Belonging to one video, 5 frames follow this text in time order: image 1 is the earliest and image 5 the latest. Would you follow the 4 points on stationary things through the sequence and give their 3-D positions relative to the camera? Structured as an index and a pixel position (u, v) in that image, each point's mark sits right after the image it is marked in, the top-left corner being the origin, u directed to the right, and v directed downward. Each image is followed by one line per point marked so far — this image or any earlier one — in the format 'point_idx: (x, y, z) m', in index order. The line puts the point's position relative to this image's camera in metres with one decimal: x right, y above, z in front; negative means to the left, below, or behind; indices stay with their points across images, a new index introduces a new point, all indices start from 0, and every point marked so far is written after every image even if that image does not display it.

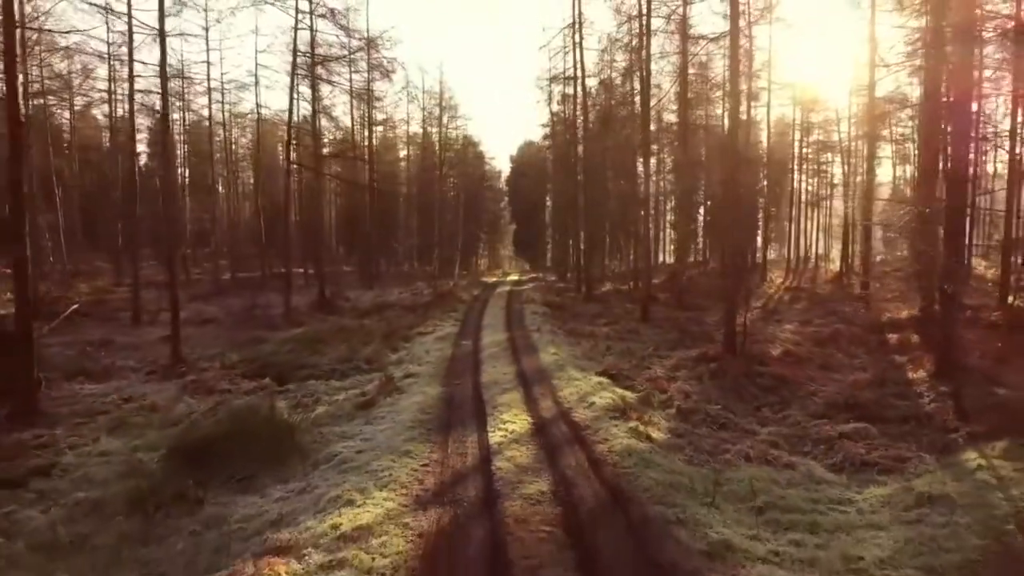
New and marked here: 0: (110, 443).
0: (-5.4, -2.1, +9.3) m
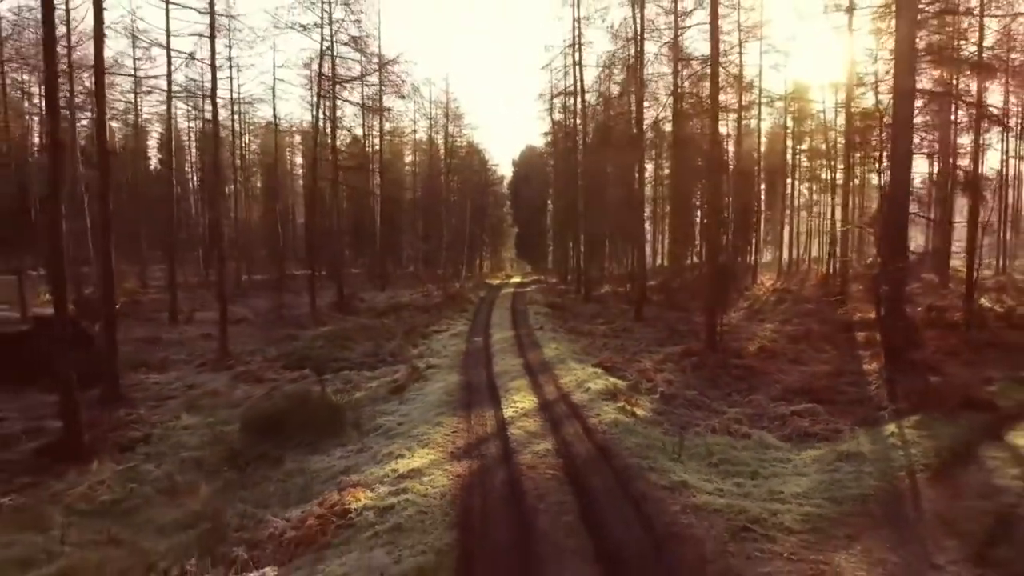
0: (-5.2, -2.1, +11.3) m
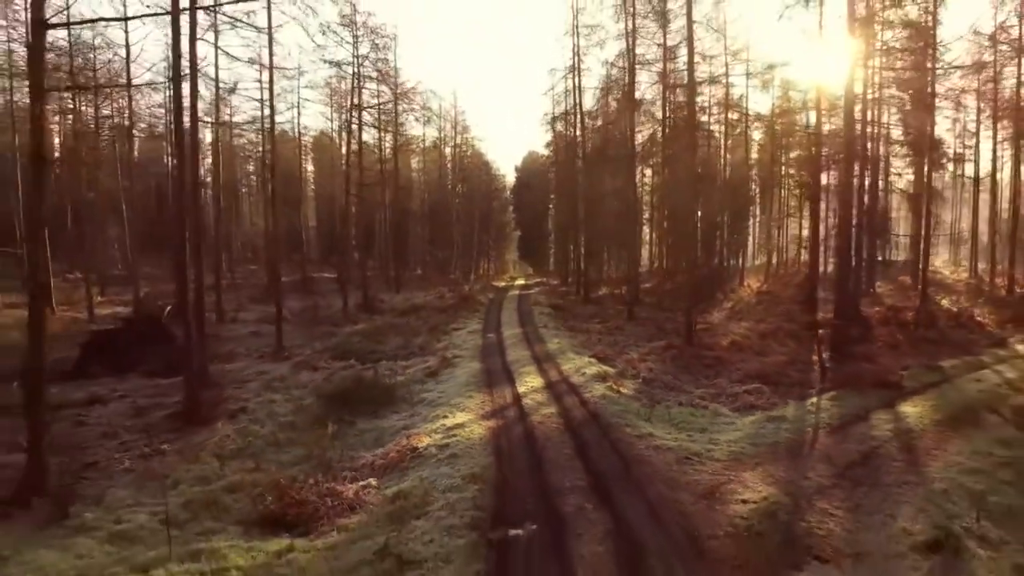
0: (-5.0, -2.2, +14.5) m
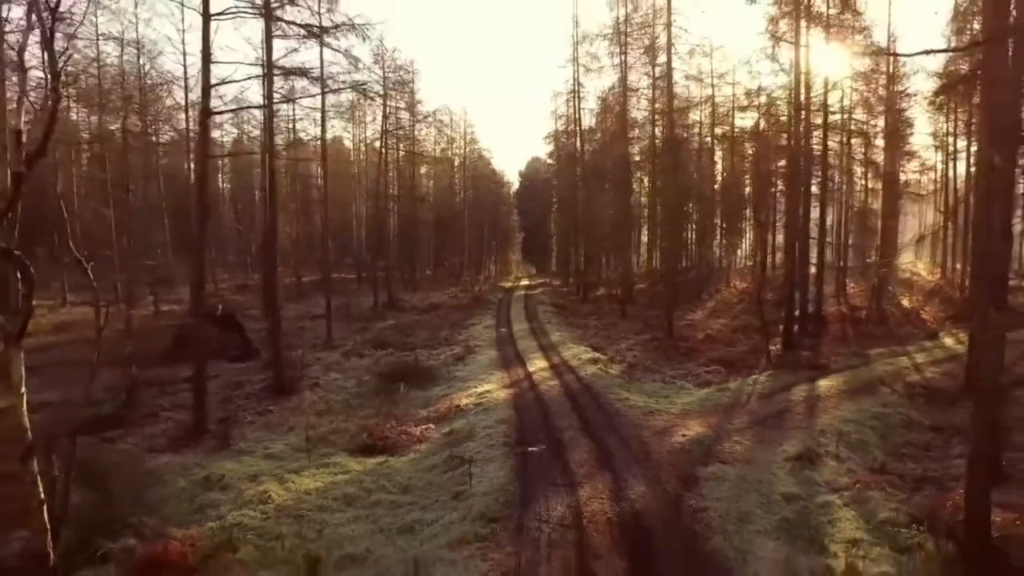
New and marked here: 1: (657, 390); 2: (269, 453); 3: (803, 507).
0: (-4.7, -2.3, +18.5) m
1: (+3.4, -2.4, +15.9) m
2: (-4.2, -2.8, +11.9) m
3: (+3.7, -2.8, +8.7) m
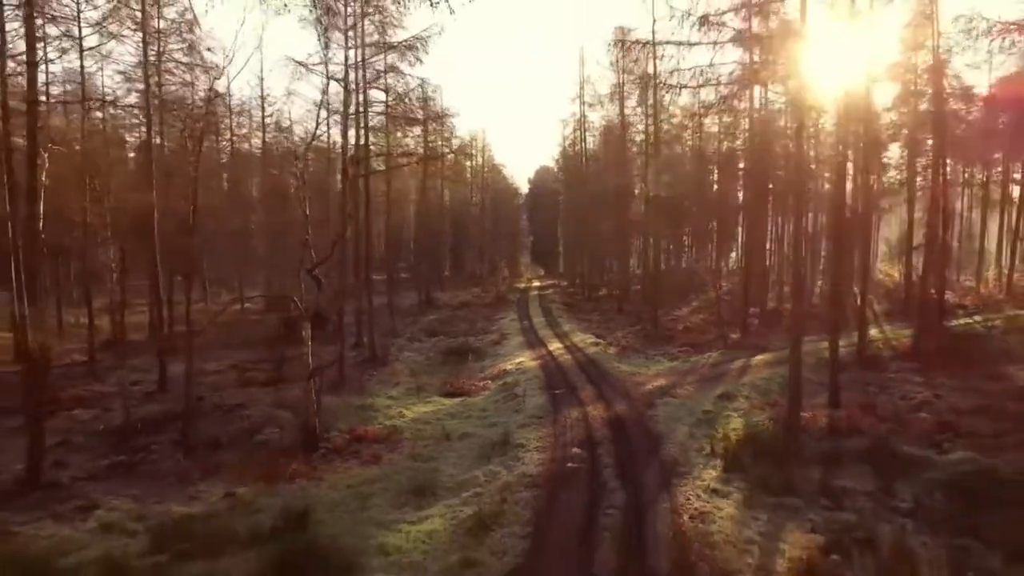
0: (-3.8, -2.4, +25.3) m
1: (+4.3, -2.5, +22.7) m
2: (-3.3, -2.9, +18.7) m
3: (+4.5, -2.9, +15.5) m
